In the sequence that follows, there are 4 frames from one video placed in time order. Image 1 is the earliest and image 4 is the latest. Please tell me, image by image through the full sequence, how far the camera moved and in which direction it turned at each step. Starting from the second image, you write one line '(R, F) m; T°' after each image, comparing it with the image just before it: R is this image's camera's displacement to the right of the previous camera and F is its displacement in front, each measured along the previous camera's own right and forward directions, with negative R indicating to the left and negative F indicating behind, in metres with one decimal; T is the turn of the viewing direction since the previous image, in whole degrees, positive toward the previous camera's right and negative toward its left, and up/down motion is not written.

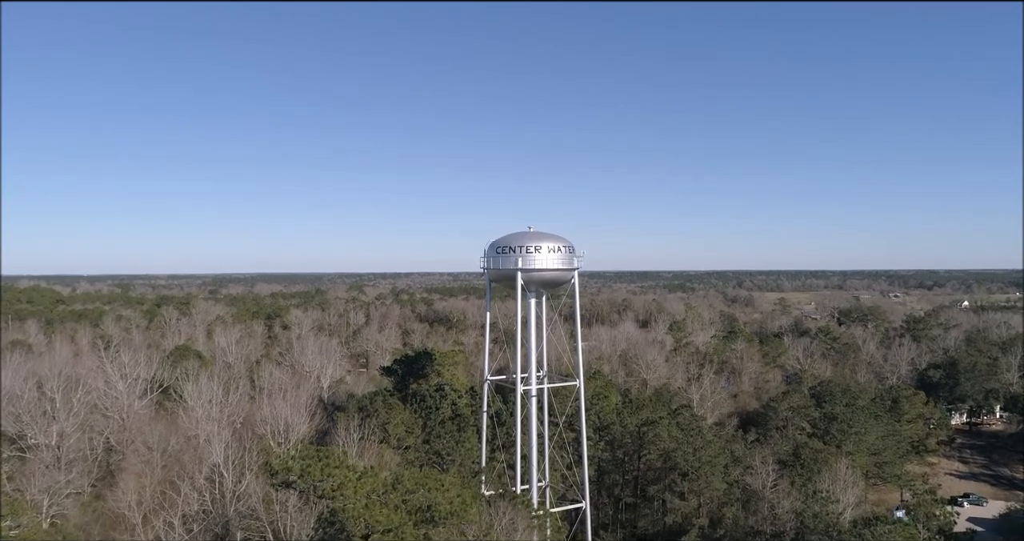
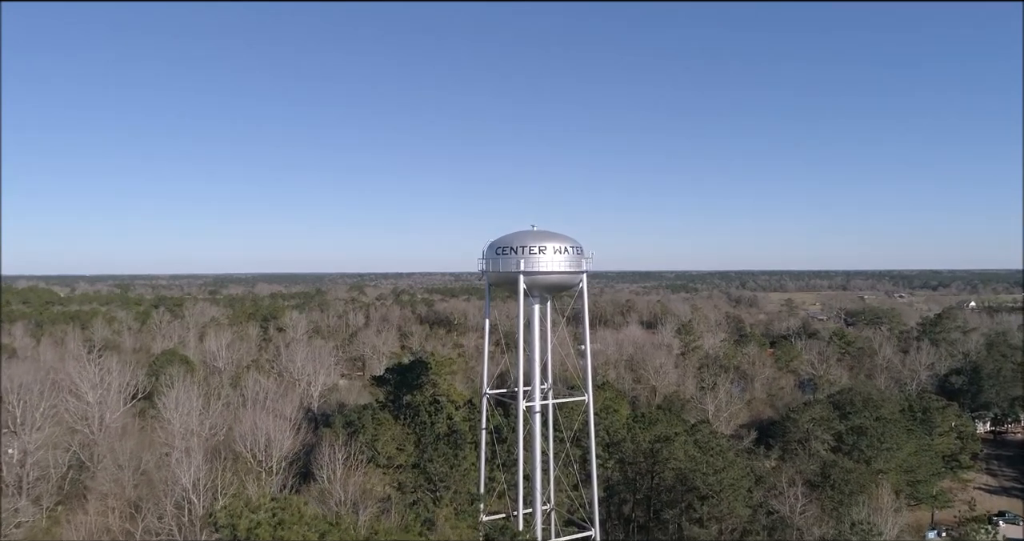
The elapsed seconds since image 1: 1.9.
(0.0, +1.9) m; 0°
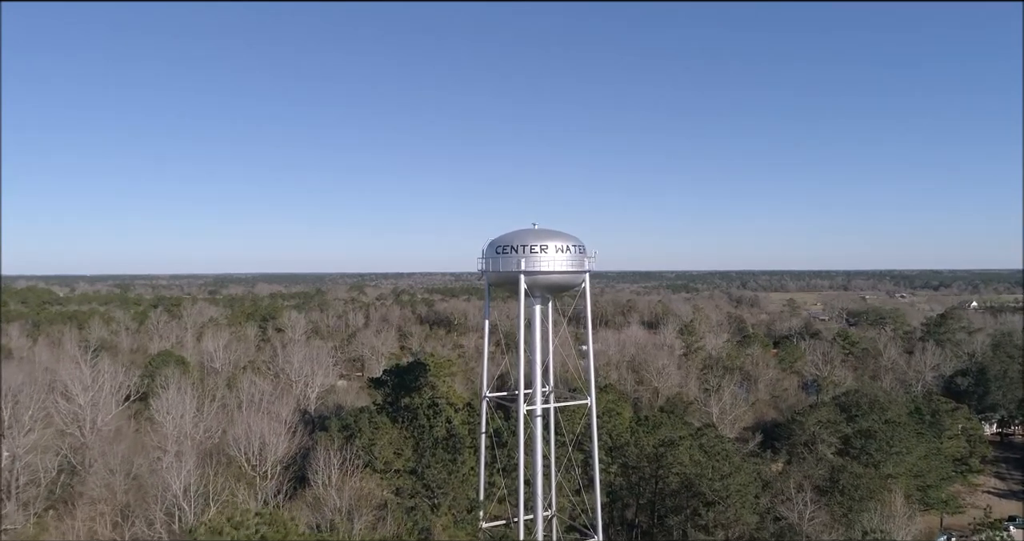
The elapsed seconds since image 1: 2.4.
(0.0, +0.5) m; 0°
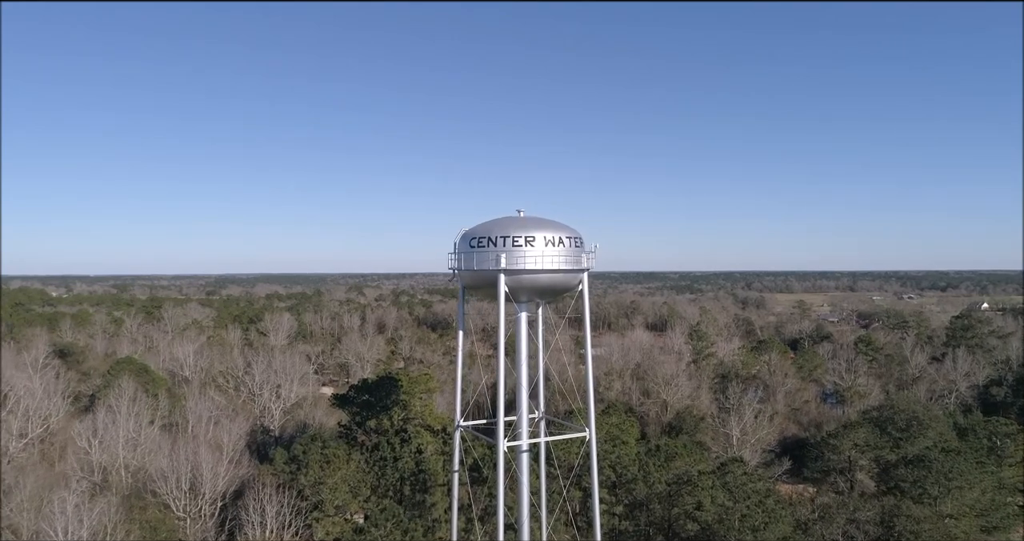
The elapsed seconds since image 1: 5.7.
(+0.5, +3.4) m; 0°
